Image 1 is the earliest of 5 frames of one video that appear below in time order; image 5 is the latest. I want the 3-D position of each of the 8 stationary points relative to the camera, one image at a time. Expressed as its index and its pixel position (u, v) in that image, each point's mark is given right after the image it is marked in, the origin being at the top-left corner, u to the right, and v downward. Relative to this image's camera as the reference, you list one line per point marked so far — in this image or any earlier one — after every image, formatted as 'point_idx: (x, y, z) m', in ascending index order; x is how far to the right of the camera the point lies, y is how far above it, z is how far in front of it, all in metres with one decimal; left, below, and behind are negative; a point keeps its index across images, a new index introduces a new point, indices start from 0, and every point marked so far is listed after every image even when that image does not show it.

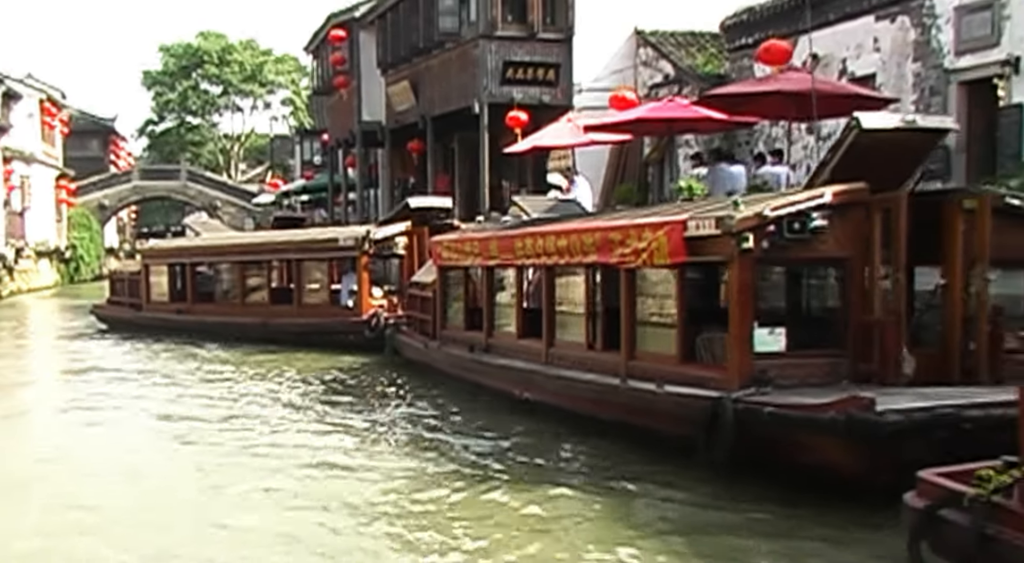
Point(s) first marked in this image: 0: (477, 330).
0: (-0.4, -0.5, +14.3) m
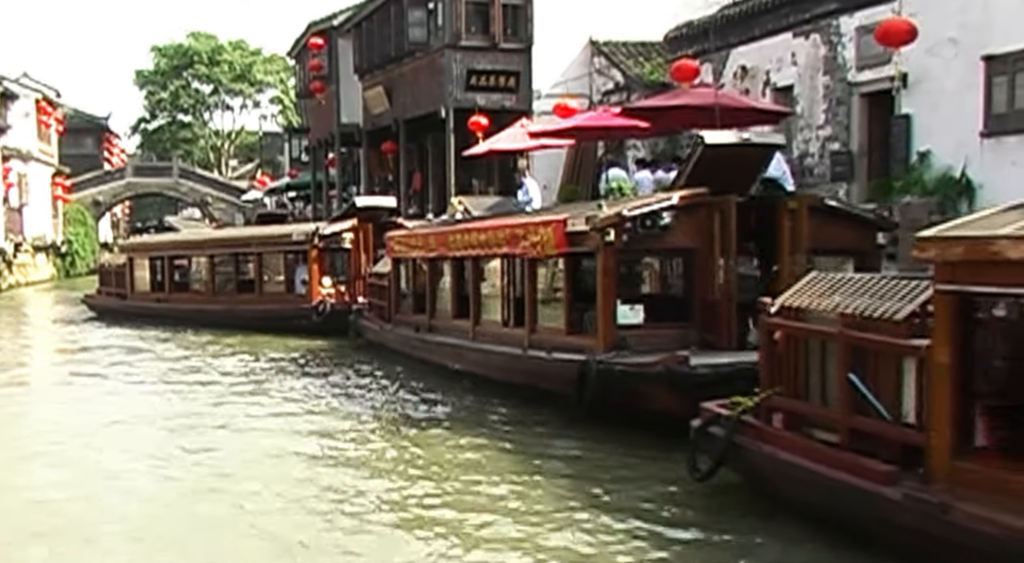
0: (-1.1, -0.4, +16.5) m
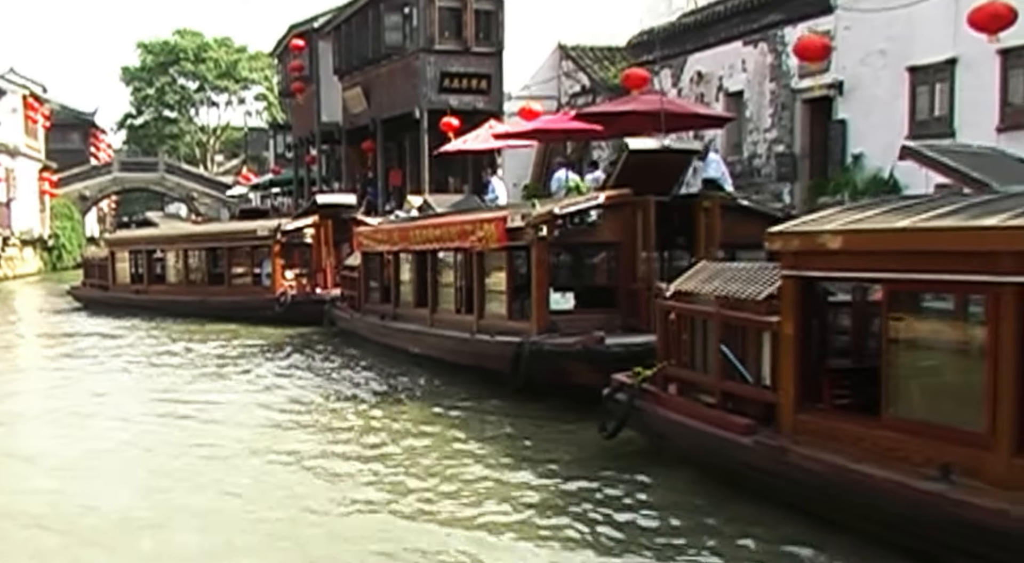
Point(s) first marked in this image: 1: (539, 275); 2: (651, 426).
0: (-1.6, -0.3, +17.8) m
1: (+0.2, +0.1, +11.8) m
2: (+0.9, -1.0, +9.1) m
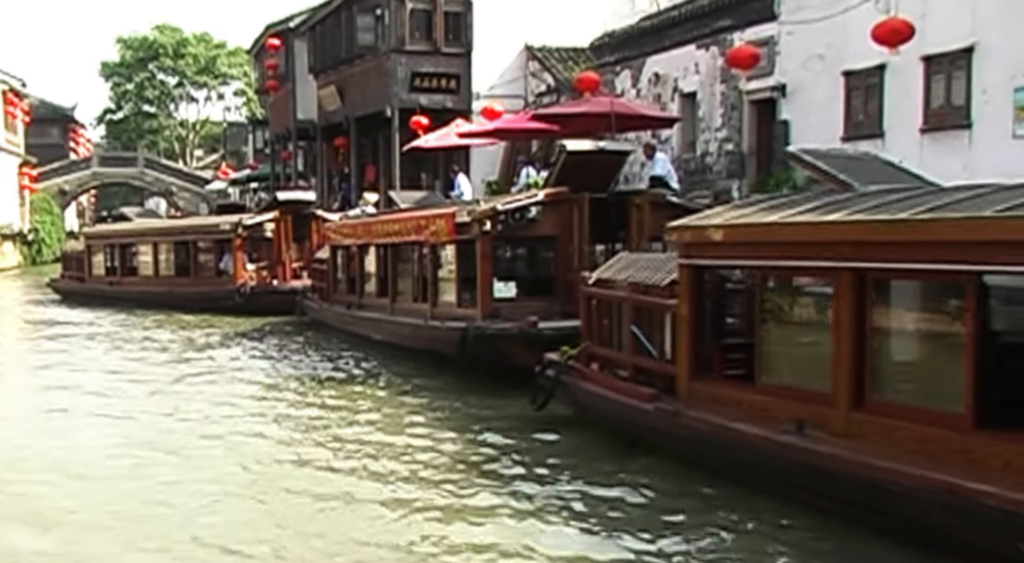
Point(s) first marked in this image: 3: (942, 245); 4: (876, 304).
0: (-2.2, -0.1, +18.9) m
1: (-0.3, +0.1, +12.9) m
2: (+0.5, -0.9, +10.2) m
3: (+2.1, +0.2, +6.7) m
4: (+1.9, -0.1, +7.2) m
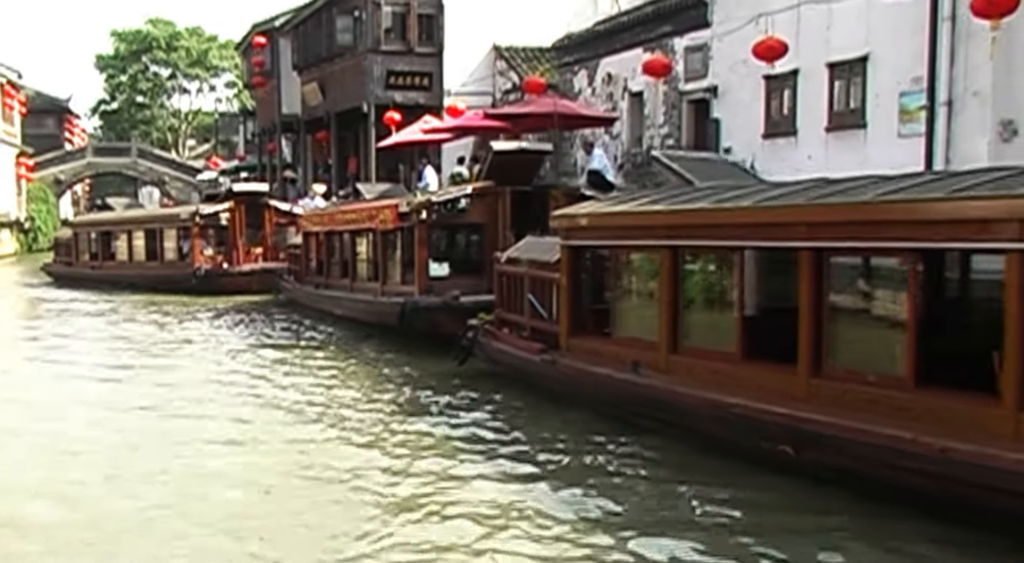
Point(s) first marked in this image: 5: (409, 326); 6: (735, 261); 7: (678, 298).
0: (-3.0, +0.1, +21.0) m
1: (-1.0, +0.4, +15.1) m
2: (-0.2, -0.7, +12.4) m
3: (+1.4, +0.3, +8.8) m
4: (+1.2, +0.1, +9.4) m
5: (-1.1, -0.5, +14.6) m
6: (+1.5, +0.1, +8.8) m
7: (+1.2, -0.1, +9.4) m
